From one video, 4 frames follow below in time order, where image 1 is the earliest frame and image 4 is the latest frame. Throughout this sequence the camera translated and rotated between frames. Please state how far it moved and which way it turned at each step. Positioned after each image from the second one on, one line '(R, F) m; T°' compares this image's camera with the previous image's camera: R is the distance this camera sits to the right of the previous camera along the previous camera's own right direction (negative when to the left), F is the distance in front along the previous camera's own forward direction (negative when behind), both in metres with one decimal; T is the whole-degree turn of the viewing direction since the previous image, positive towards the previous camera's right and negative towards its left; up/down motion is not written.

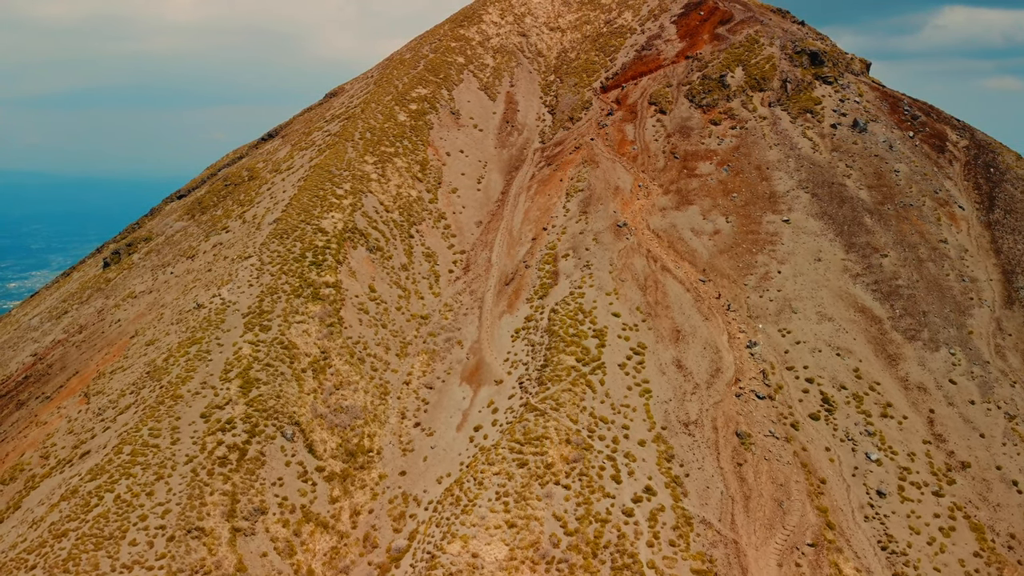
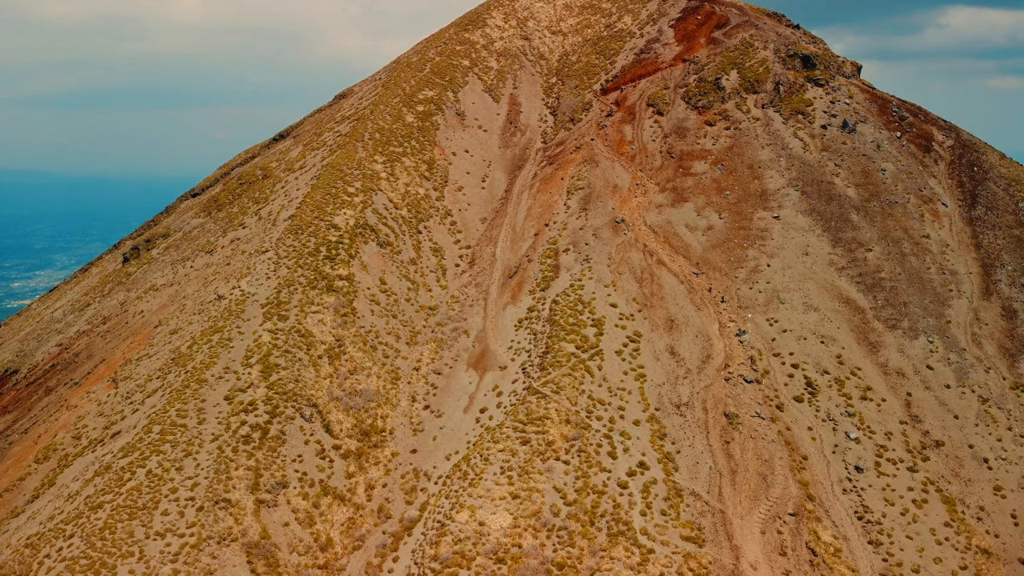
(-0.1, -2.1) m; 0°
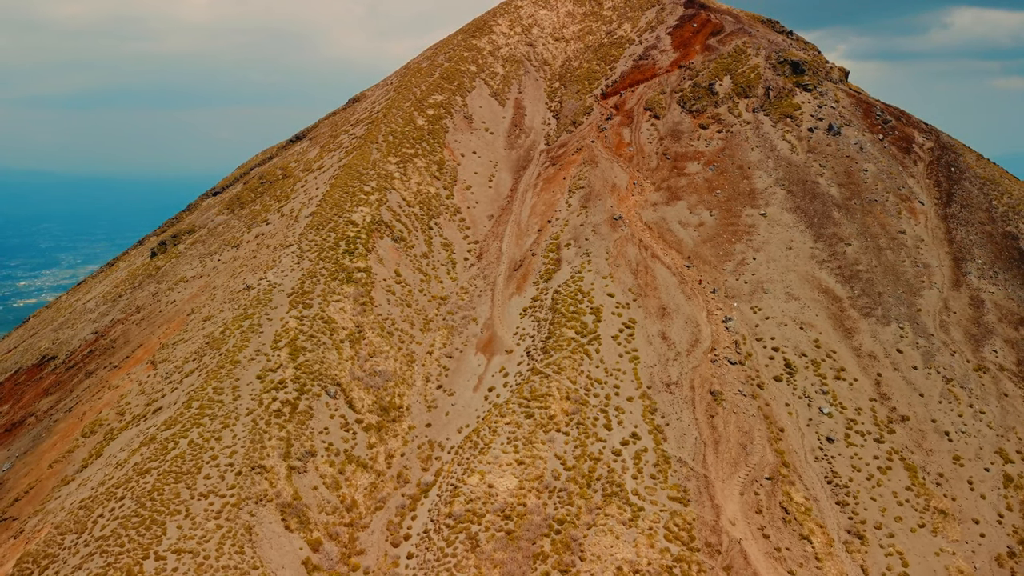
(-0.1, -3.3) m; 0°
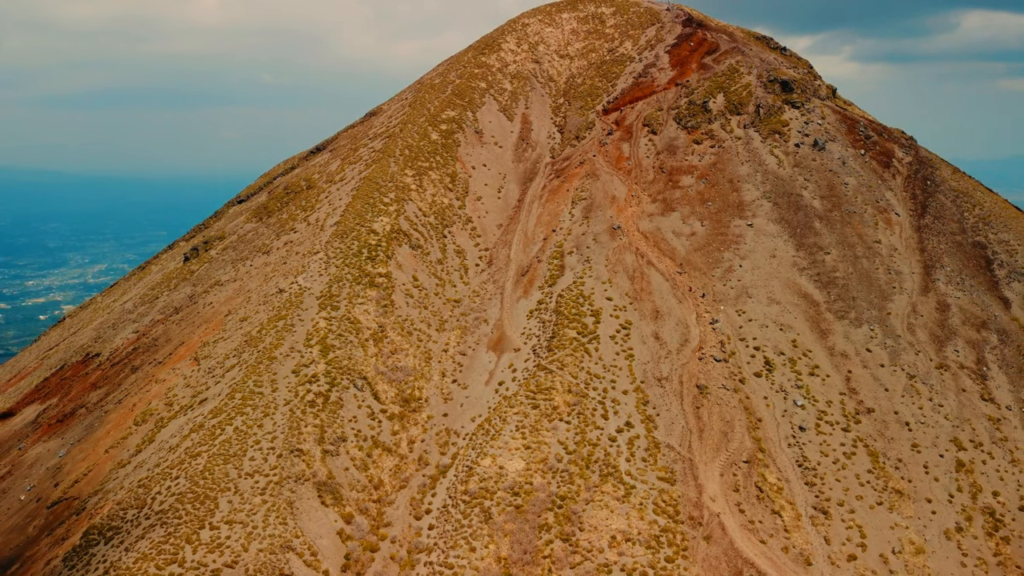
(-0.2, -4.3) m; -1°
